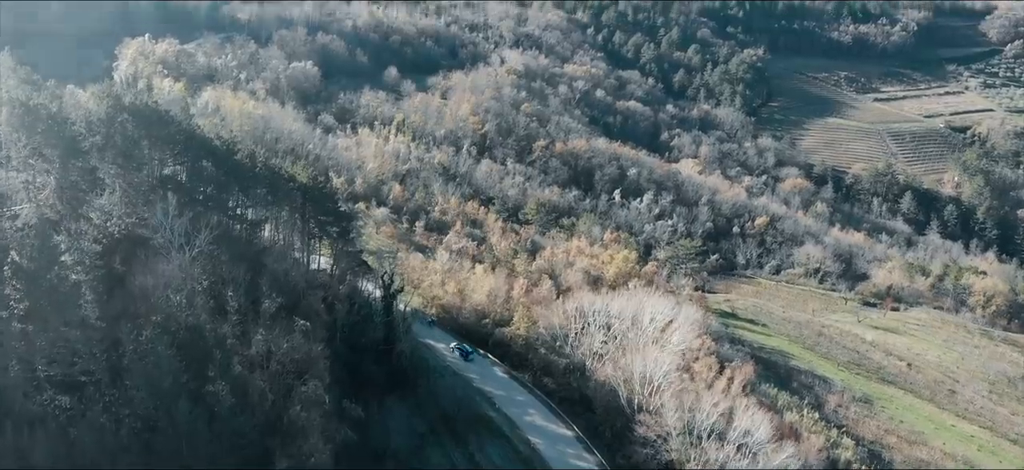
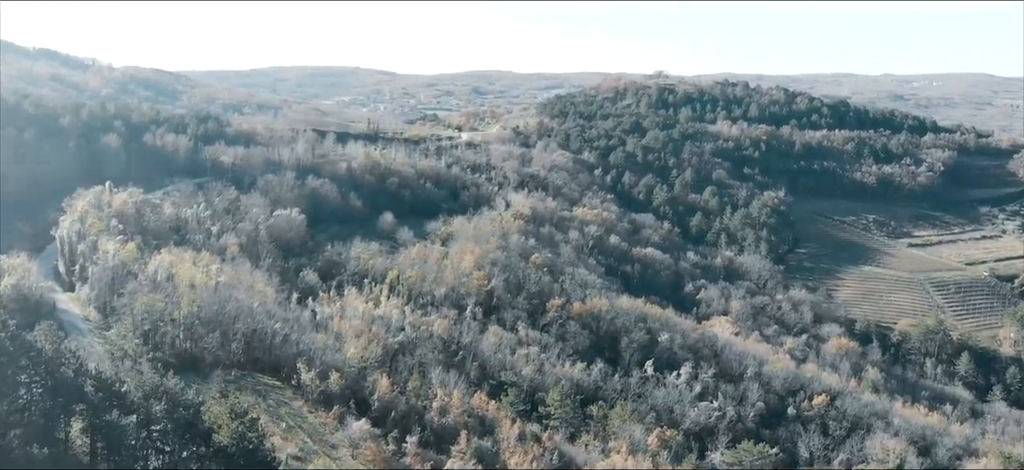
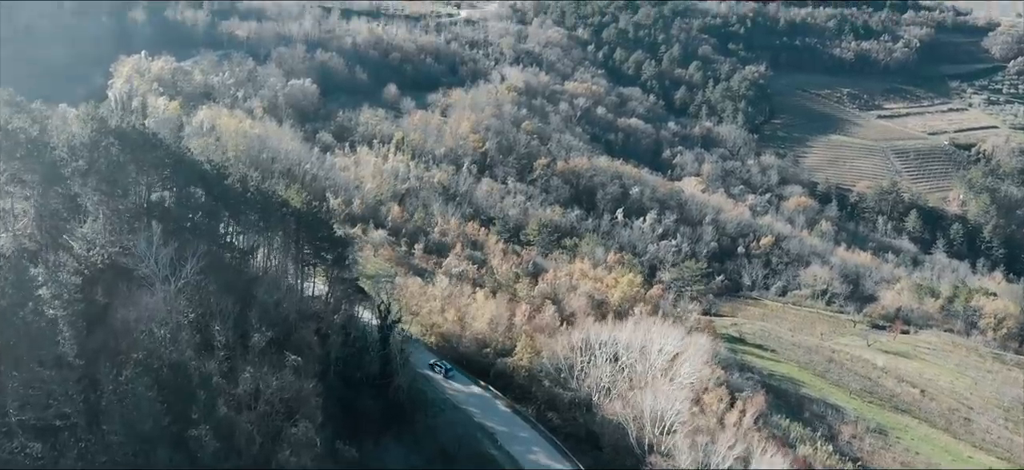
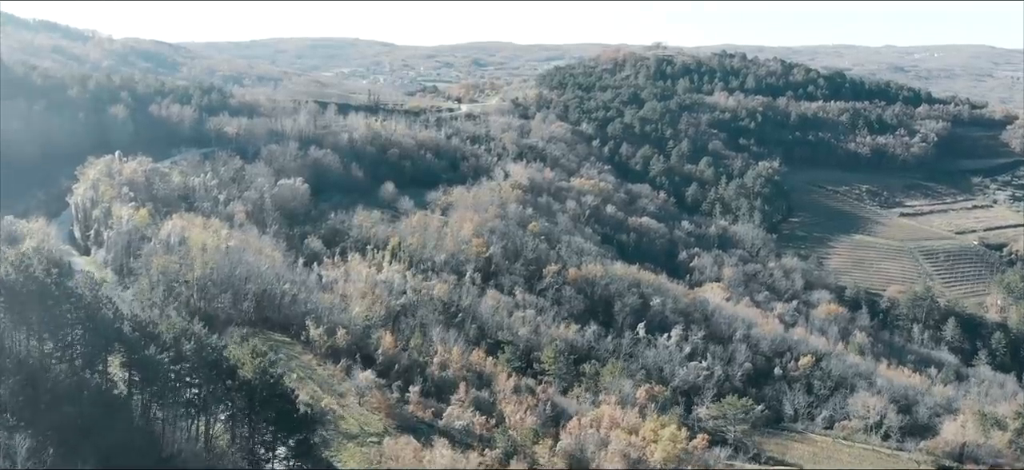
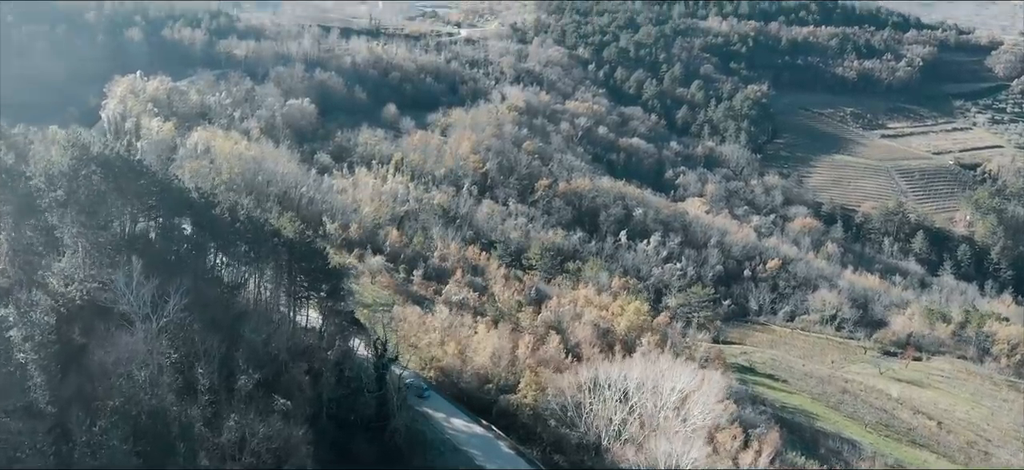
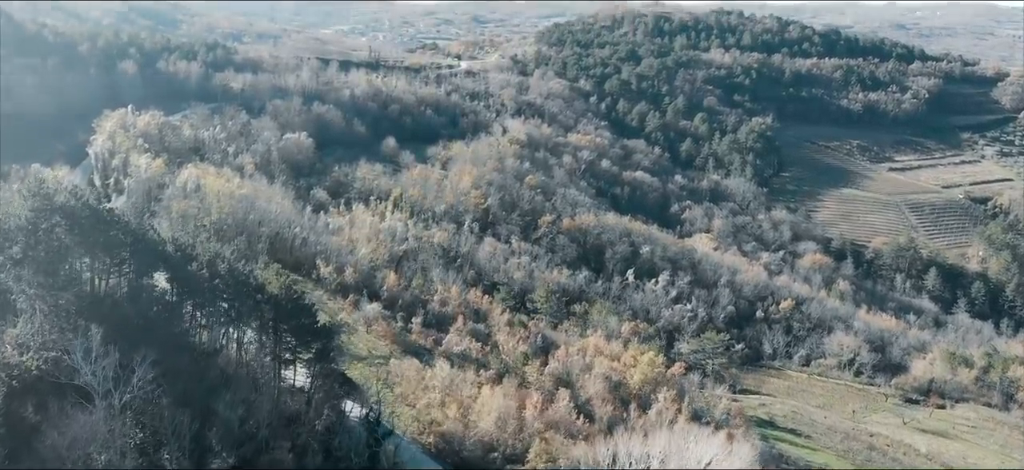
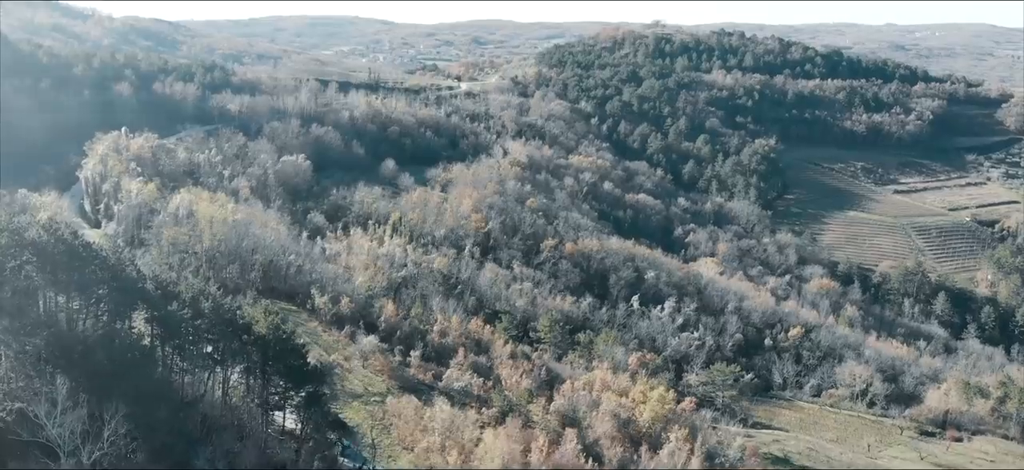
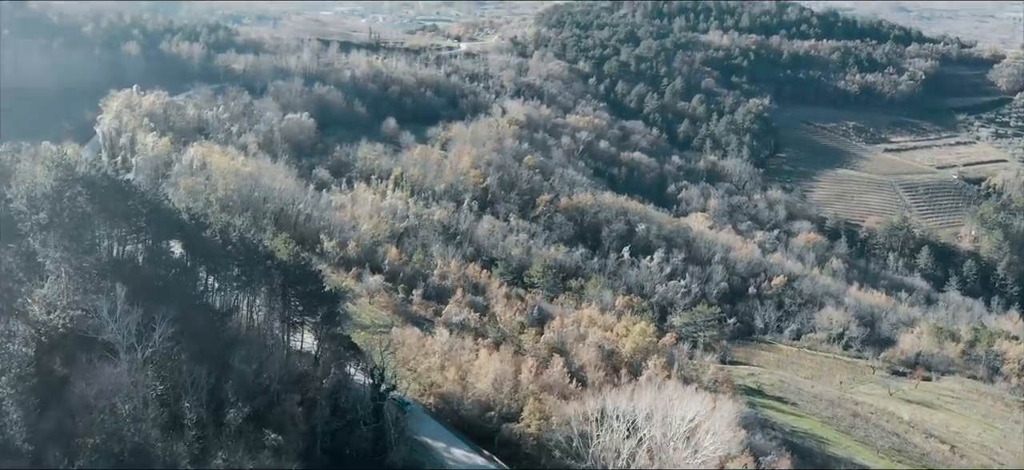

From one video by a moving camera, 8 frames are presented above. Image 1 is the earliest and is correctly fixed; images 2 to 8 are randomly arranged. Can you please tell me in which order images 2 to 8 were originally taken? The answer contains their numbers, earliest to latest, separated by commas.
3, 5, 8, 6, 7, 4, 2
